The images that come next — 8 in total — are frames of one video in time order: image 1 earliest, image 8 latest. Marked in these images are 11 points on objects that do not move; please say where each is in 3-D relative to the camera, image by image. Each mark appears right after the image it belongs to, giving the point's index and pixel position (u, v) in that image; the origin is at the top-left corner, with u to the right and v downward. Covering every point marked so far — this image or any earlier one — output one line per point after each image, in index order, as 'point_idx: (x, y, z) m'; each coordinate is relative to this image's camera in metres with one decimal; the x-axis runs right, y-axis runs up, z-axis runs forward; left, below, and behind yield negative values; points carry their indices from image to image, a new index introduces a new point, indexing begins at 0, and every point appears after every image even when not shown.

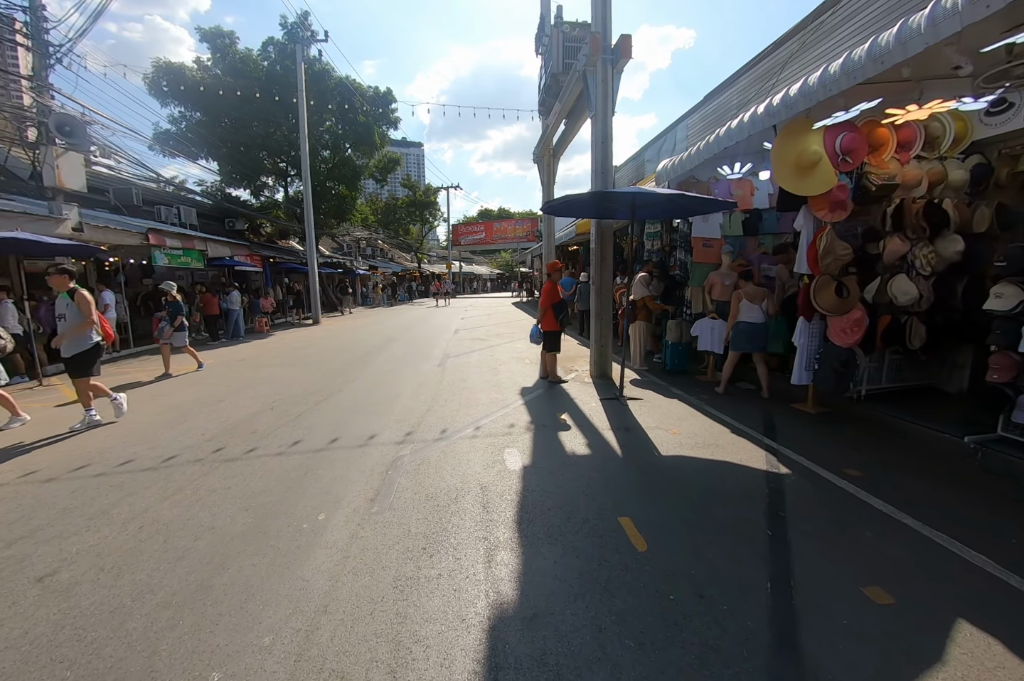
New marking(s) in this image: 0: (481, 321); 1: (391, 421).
0: (-1.2, +0.8, +19.6) m
1: (-1.4, -1.0, +5.2) m
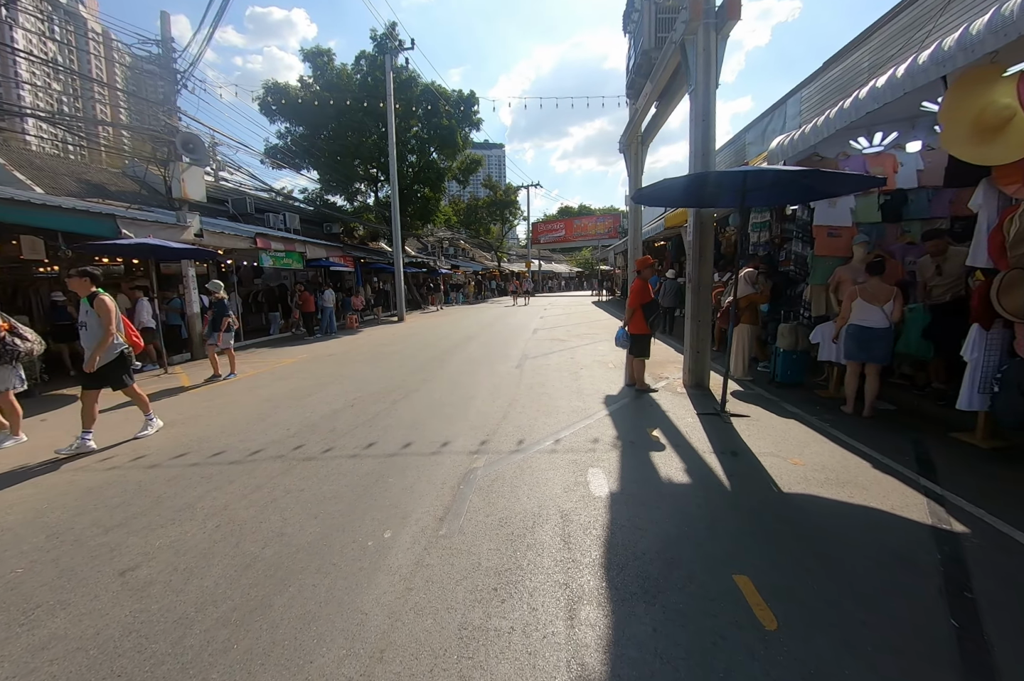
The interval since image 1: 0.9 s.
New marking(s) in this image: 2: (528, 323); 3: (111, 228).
0: (+2.2, +0.8, +19.1) m
1: (-0.5, -1.0, +5.0) m
2: (+0.7, +0.7, +18.1) m
3: (-9.1, +2.6, +10.2) m
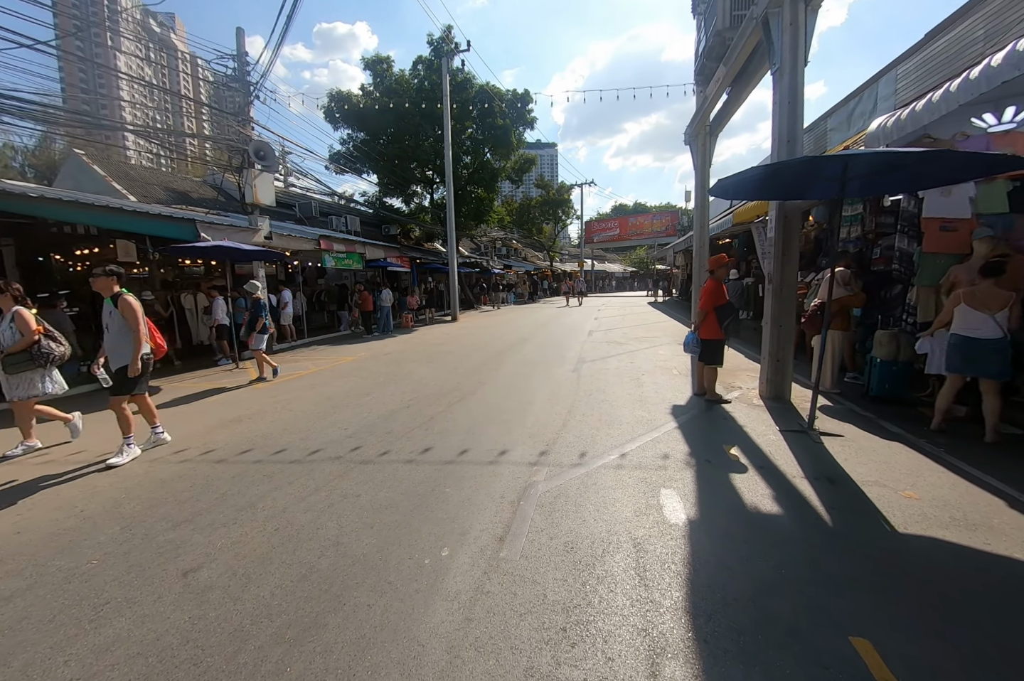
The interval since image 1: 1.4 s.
0: (+4.4, +0.7, +18.5) m
1: (+0.1, -1.0, +4.7) m
2: (+2.8, +0.6, +17.7) m
3: (-7.8, +2.7, +10.9) m
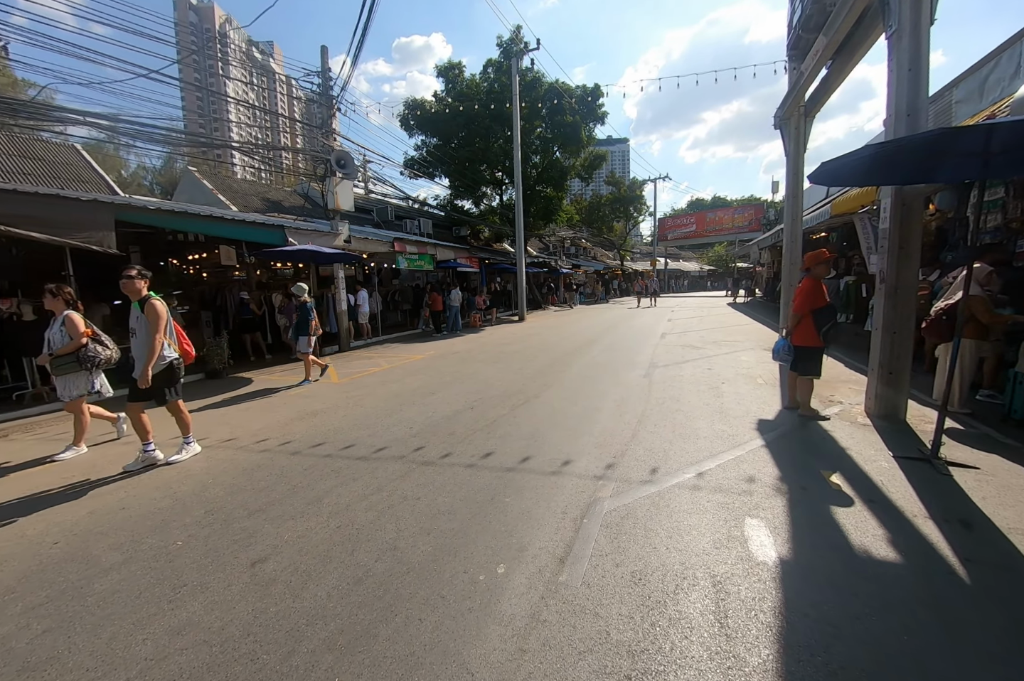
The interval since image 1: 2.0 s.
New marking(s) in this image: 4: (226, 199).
0: (+7.1, +0.6, +17.5) m
1: (+0.8, -1.1, +4.5) m
2: (+5.4, +0.5, +16.9) m
3: (-6.1, +2.7, +11.7) m
4: (-10.6, +5.2, +16.5) m
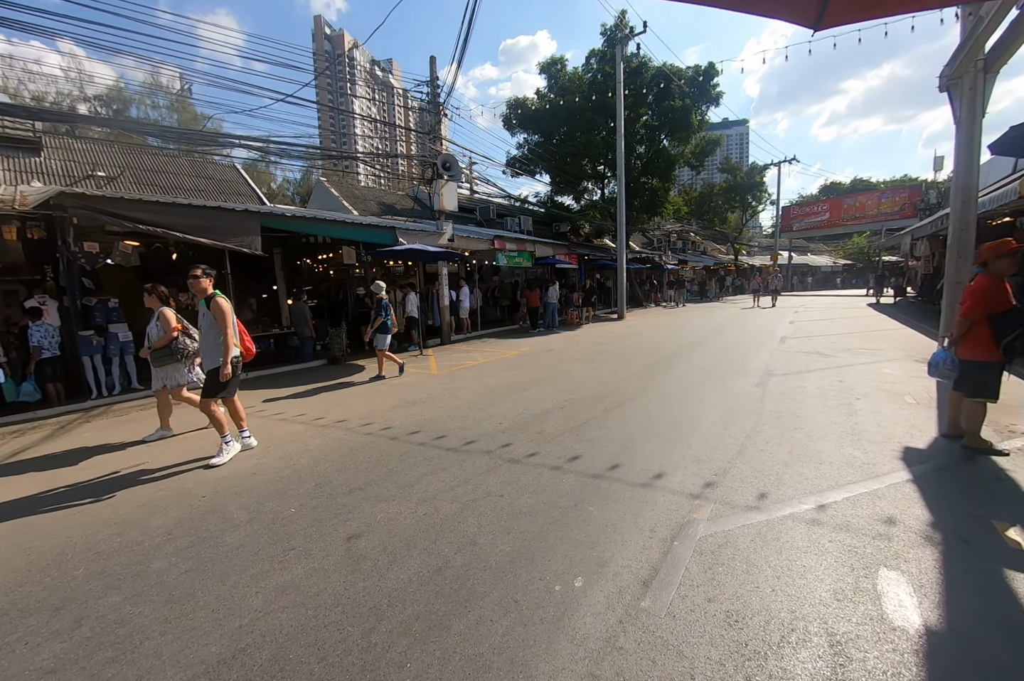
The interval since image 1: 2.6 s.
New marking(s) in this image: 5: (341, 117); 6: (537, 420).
0: (+10.6, +0.5, +15.4) m
1: (+1.6, -1.1, +4.1) m
2: (+8.8, +0.4, +15.2) m
3: (-3.4, +2.9, +12.6) m
4: (-6.7, +5.6, +18.3) m
5: (-5.5, +7.1, +14.3) m
6: (+0.3, -1.0, +5.6) m
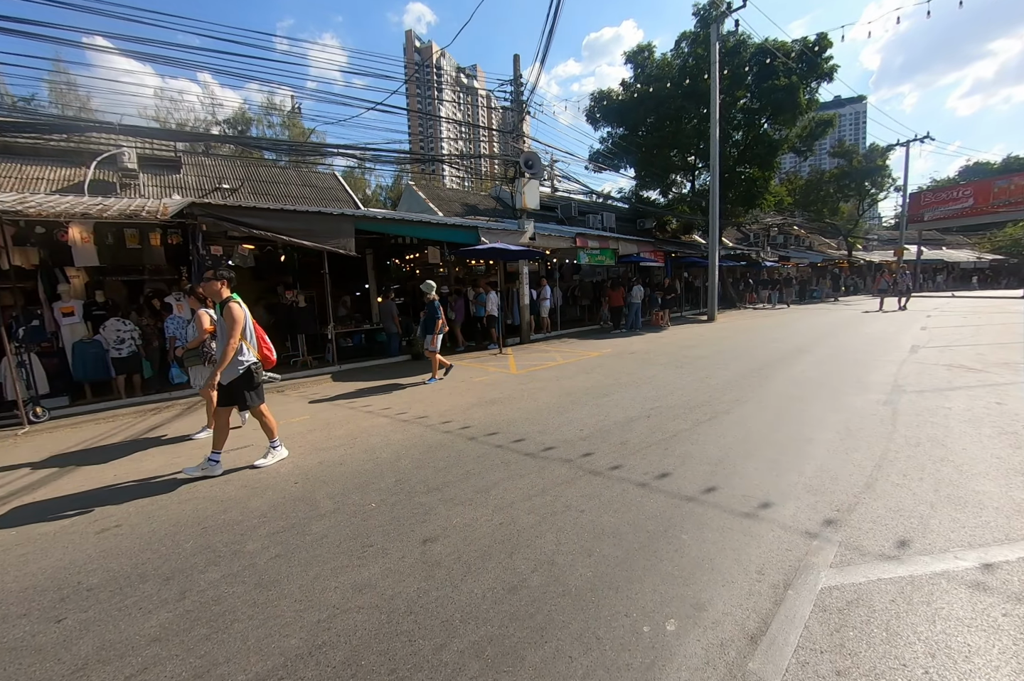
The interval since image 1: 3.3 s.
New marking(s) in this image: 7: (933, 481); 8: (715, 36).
0: (+13.1, +0.2, +13.1) m
1: (+2.3, -1.2, +3.6) m
2: (+11.4, +0.2, +13.2) m
3: (-1.1, +3.0, +12.8) m
4: (-3.3, +5.8, +18.9) m
5: (-2.7, +7.2, +14.7) m
6: (+1.3, -1.0, +5.3) m
7: (+3.6, -1.2, +3.9) m
8: (+9.2, +13.5, +19.8) m
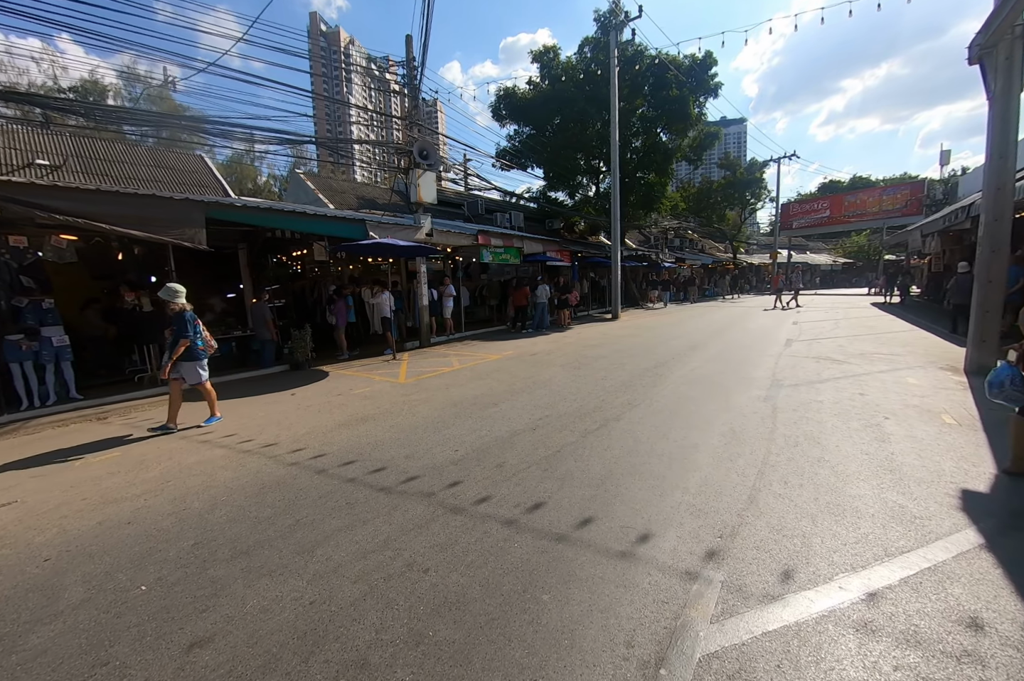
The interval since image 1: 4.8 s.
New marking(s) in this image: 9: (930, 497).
0: (+10.1, +0.4, +14.4) m
1: (+1.2, -1.2, +3.1) m
2: (+8.4, +0.3, +14.2) m
3: (-3.9, +2.9, +11.6) m
4: (-7.2, +5.6, +17.2) m
5: (-5.9, +7.0, +13.2) m
6: (-0.1, -1.1, +4.6) m
7: (+2.5, -1.2, +3.7) m
8: (+4.8, +13.5, +20.4) m
9: (+3.3, -1.2, +3.6) m
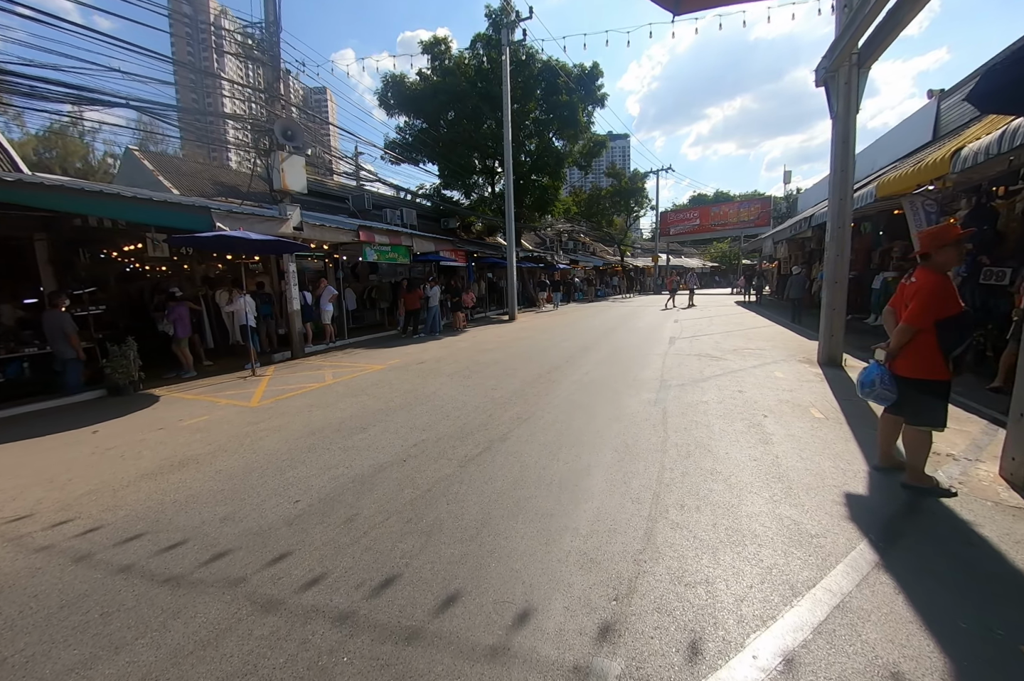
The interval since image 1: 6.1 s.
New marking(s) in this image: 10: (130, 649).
0: (+6.6, +0.5, +15.5) m
1: (+0.3, -1.3, +2.5) m
2: (+4.9, +0.4, +14.9) m
3: (-6.5, +2.6, +9.7) m
4: (-11.0, +5.1, +14.5) m
5: (-9.0, +6.6, +10.9) m
6: (-1.3, -1.2, +3.7) m
7: (+1.5, -1.2, +3.3) m
8: (-0.3, +13.4, +20.1) m
9: (+2.3, -1.3, +3.4) m
10: (-1.9, -1.5, +2.2) m
